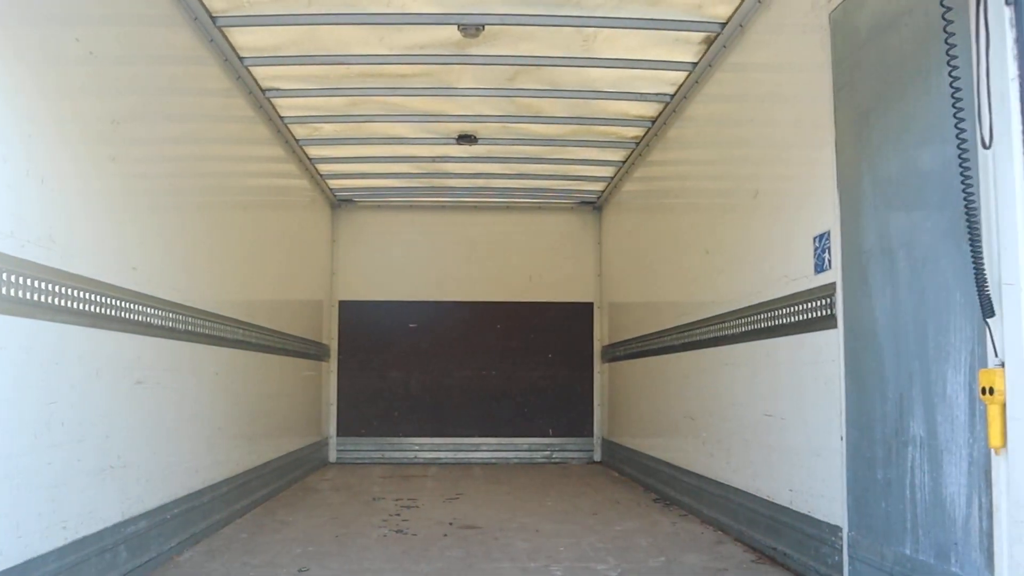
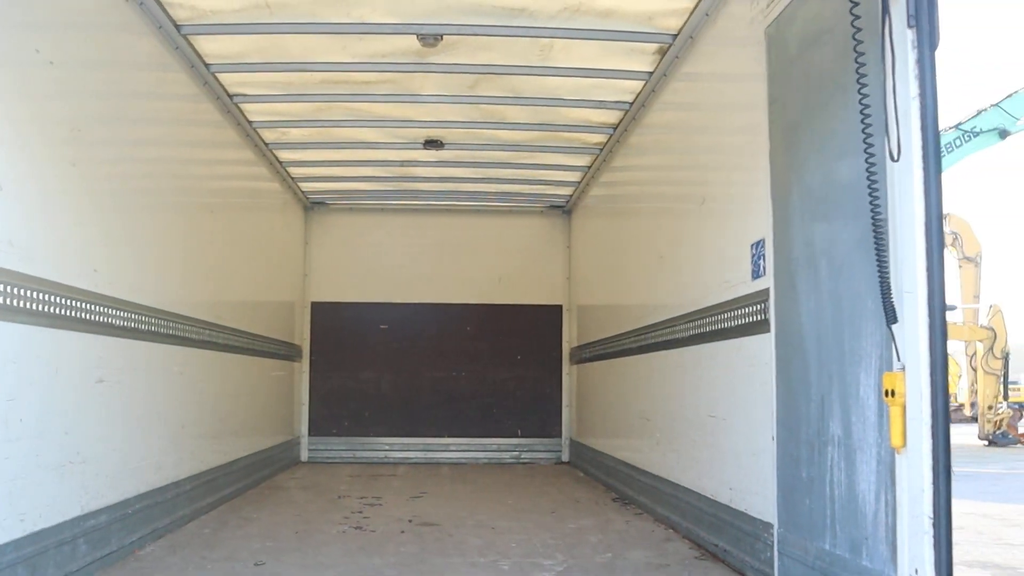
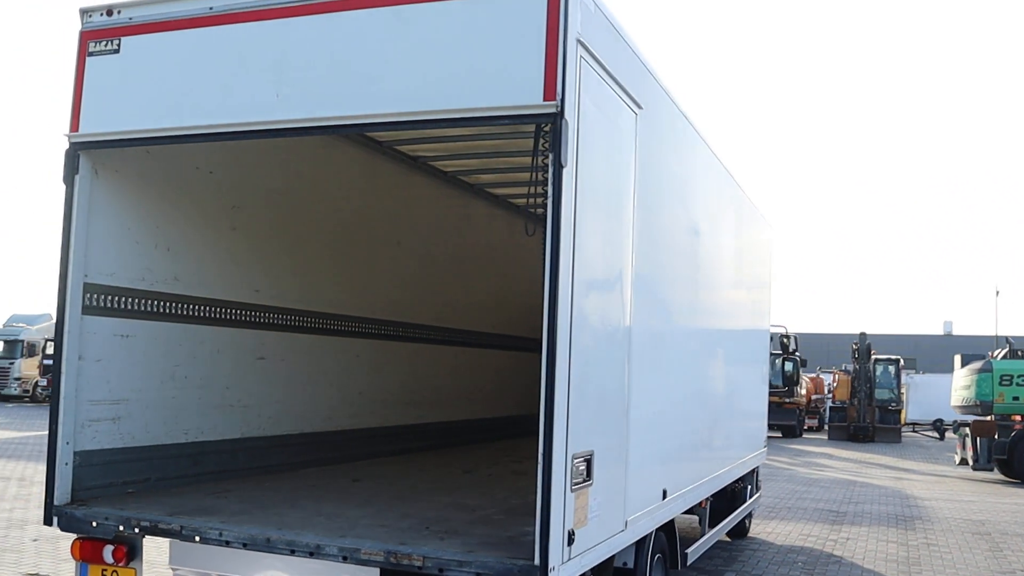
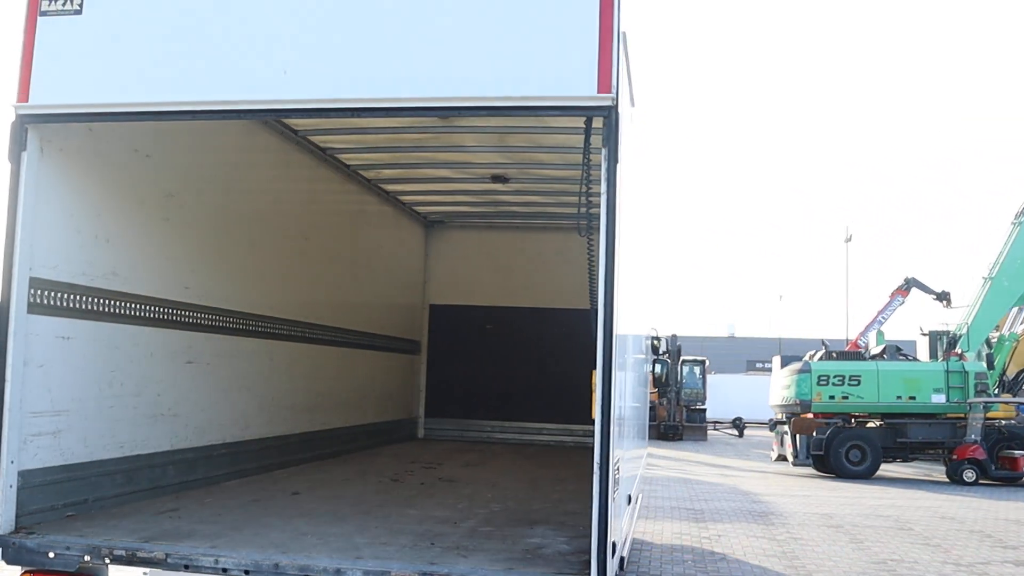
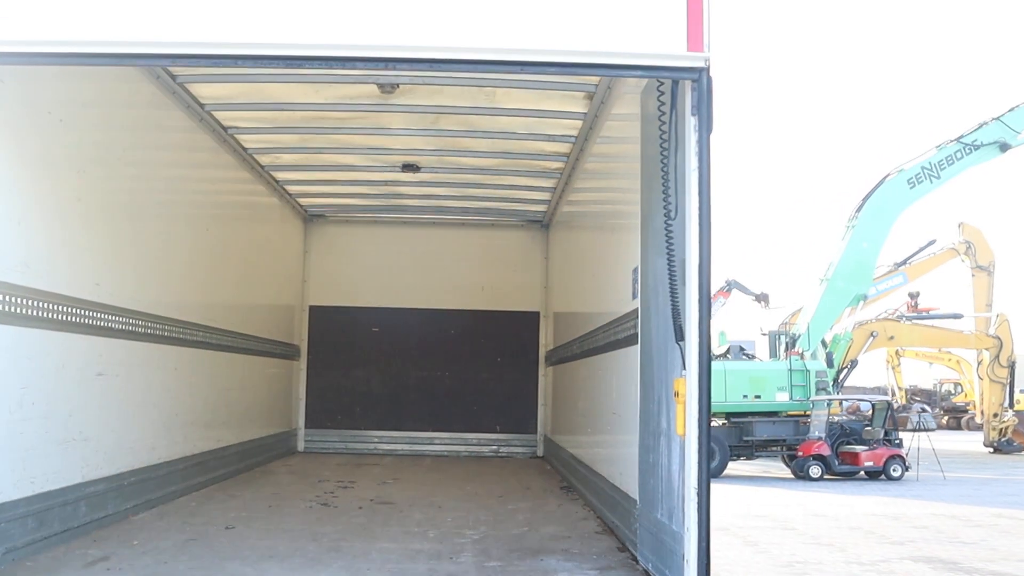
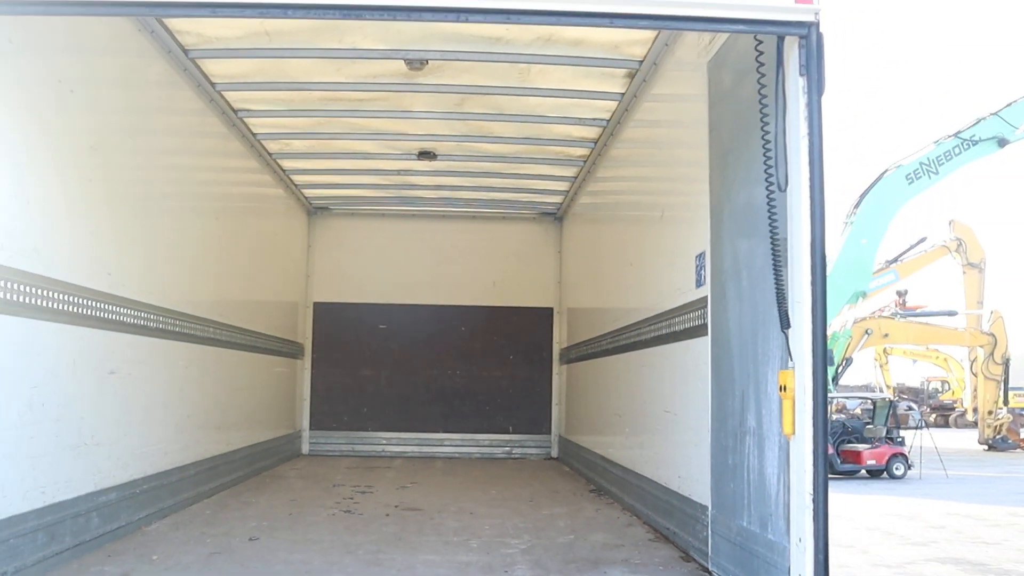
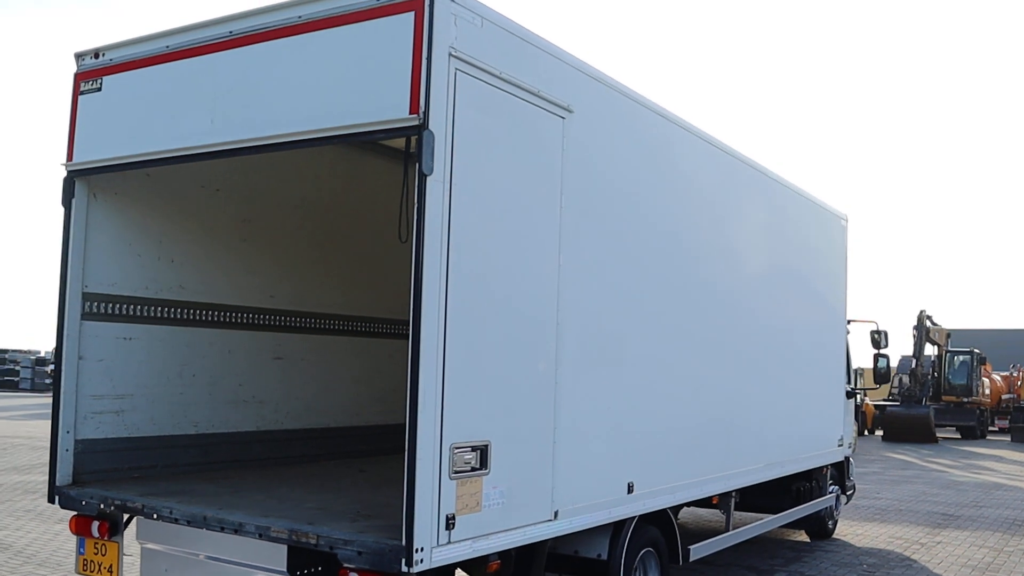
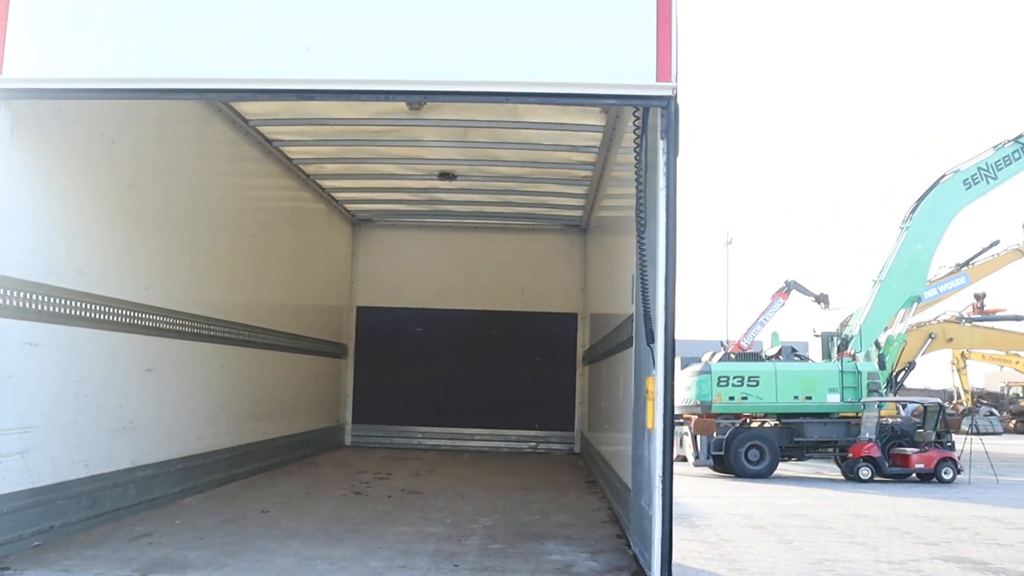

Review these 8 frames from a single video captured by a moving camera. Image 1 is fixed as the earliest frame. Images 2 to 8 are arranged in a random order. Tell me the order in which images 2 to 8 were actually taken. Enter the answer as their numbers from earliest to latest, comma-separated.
2, 6, 5, 8, 4, 3, 7
